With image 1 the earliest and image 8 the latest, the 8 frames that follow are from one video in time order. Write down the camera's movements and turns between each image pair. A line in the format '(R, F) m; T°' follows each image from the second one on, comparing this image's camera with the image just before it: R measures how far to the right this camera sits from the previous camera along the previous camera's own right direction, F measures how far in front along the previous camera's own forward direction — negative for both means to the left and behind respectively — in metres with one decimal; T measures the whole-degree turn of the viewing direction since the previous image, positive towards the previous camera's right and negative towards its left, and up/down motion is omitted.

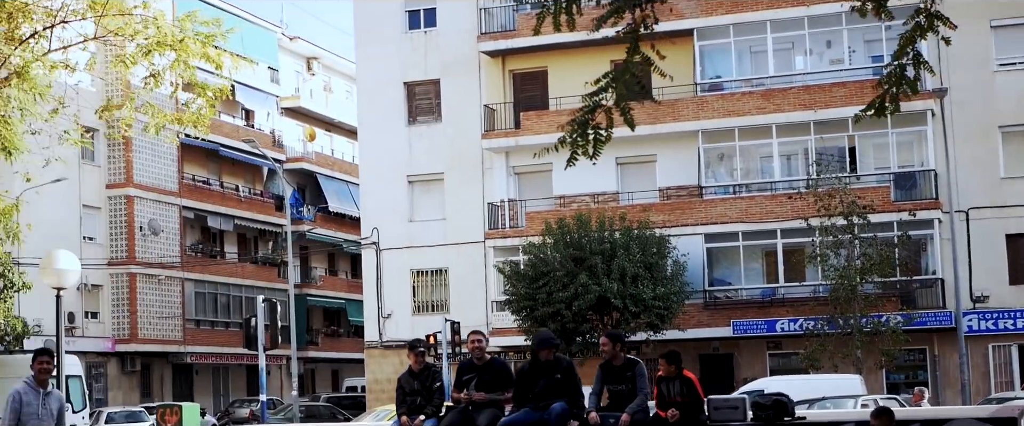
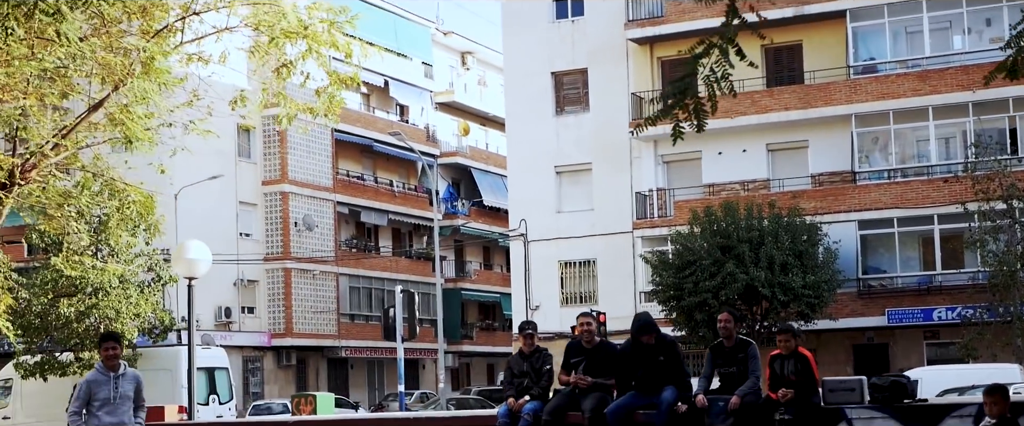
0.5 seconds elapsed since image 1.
(+0.6, +0.6) m; -6°
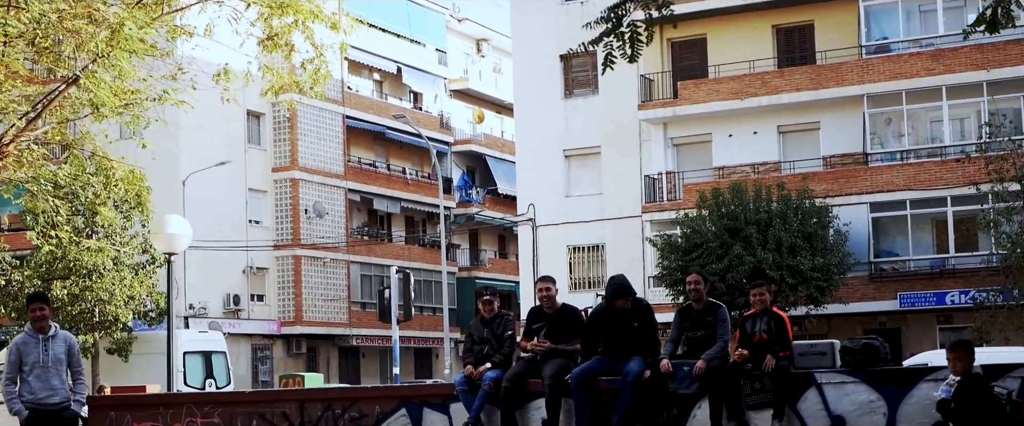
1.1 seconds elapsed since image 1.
(+0.6, +0.7) m; -1°
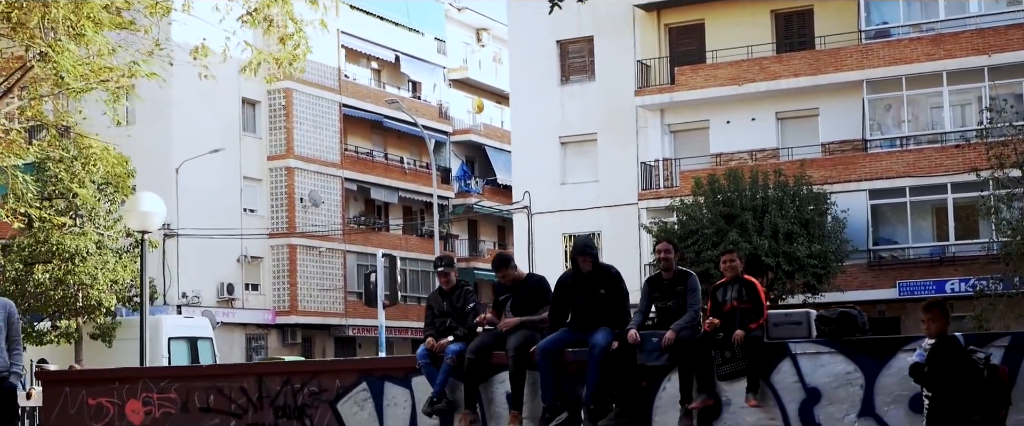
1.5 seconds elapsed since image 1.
(+0.4, +0.6) m; 0°
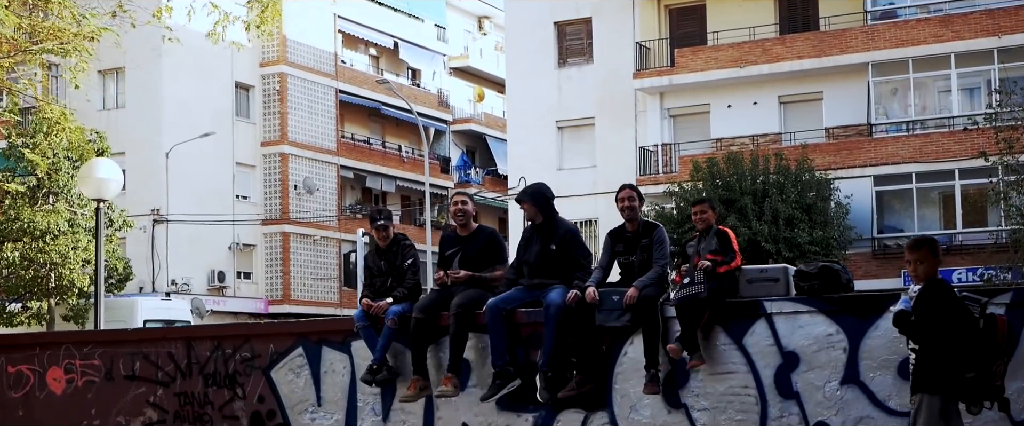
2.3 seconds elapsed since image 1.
(+0.5, +1.4) m; 0°
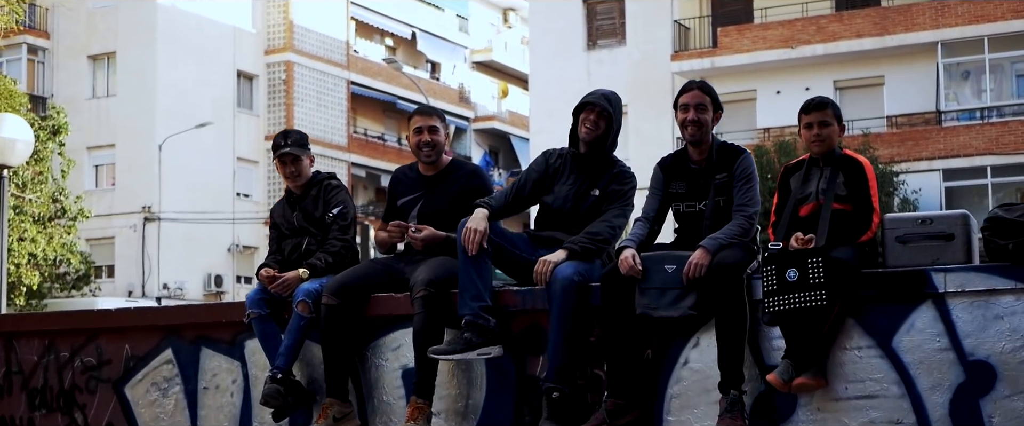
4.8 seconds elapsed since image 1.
(+0.2, +4.8) m; -1°
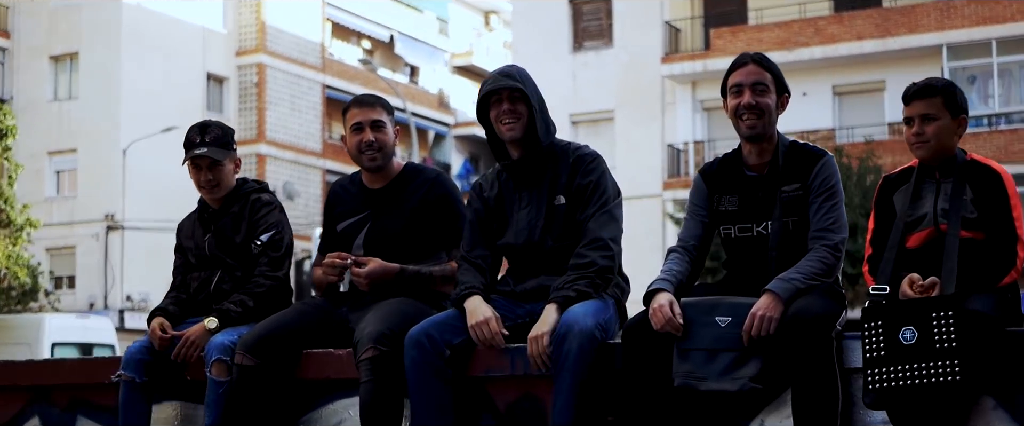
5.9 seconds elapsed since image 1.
(0.0, +2.1) m; +1°
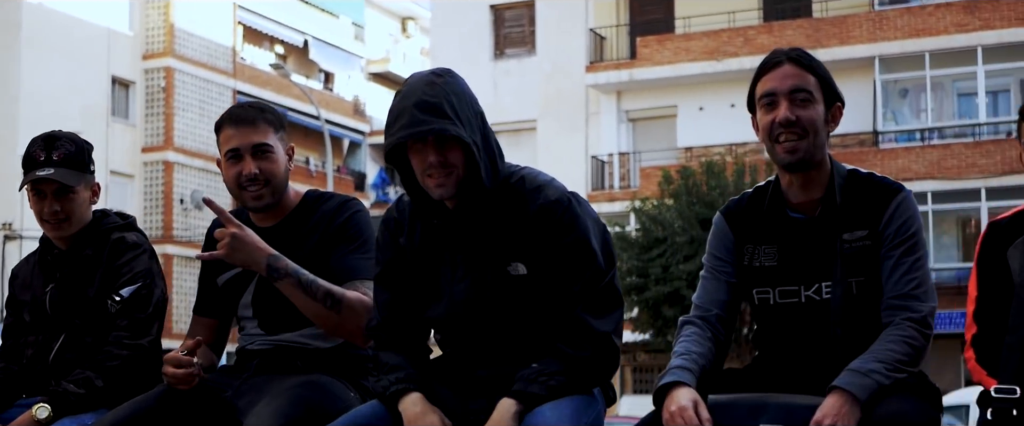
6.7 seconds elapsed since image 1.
(-0.1, +1.5) m; +3°
